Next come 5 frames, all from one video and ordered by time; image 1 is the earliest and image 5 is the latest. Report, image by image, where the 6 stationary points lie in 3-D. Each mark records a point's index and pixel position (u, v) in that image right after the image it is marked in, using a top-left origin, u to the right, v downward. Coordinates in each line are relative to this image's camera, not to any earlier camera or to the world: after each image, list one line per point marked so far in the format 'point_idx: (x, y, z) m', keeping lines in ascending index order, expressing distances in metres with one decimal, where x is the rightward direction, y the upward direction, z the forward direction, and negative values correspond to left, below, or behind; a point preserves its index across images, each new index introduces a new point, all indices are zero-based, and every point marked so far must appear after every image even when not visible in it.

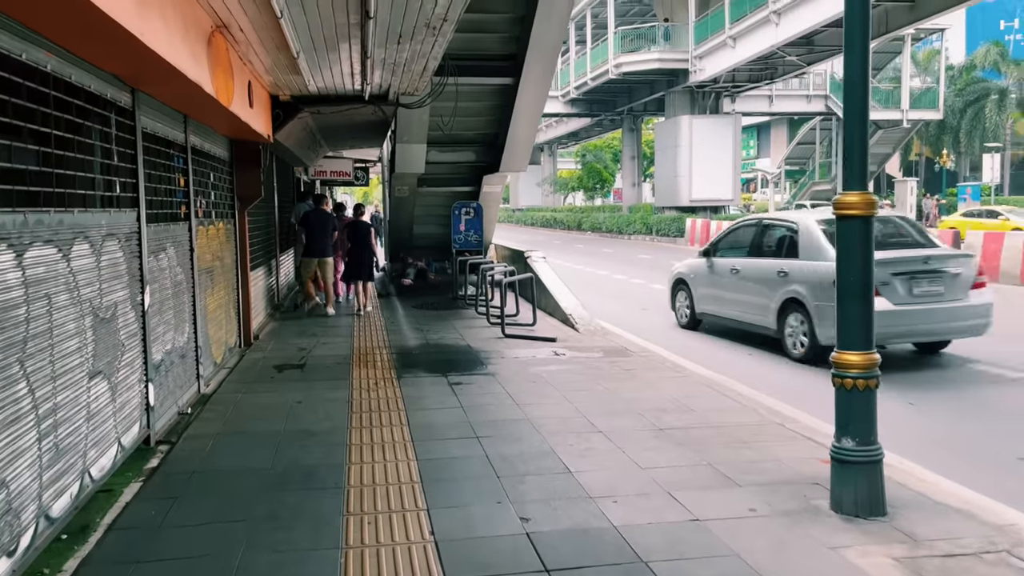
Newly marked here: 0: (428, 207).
0: (-1.5, +1.5, +15.0) m
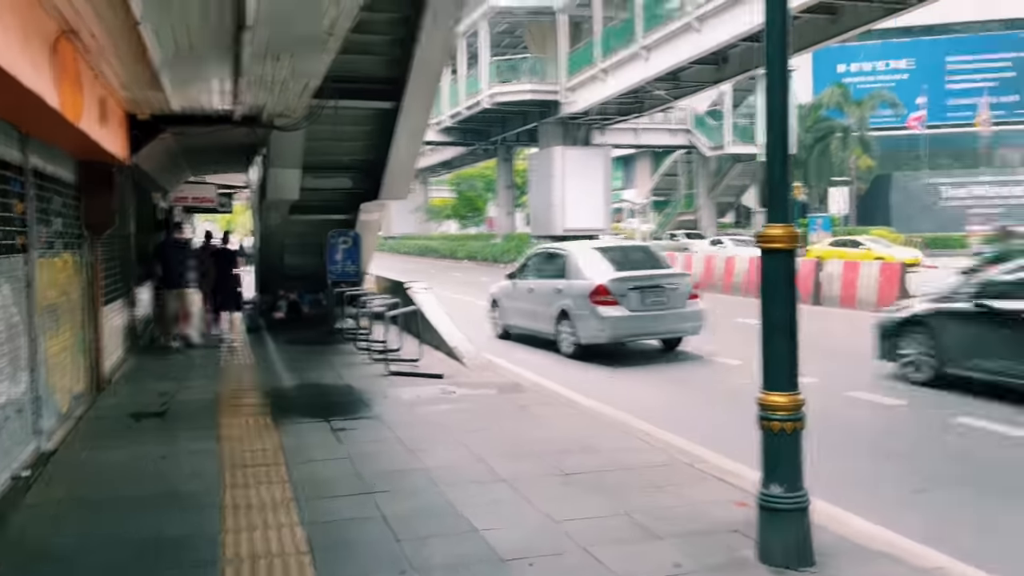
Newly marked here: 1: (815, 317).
0: (-3.6, +0.9, +14.2) m
1: (+5.8, -0.6, +15.8) m
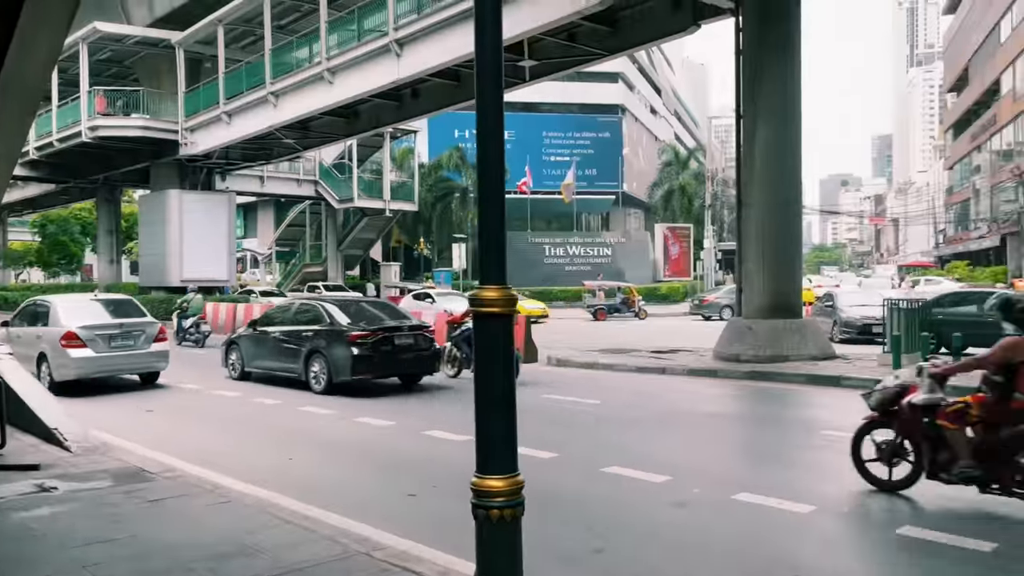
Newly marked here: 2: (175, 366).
0: (-9.0, 0.0, +10.7) m
1: (-1.2, -1.6, +16.1) m
2: (-7.0, -1.6, +17.0) m
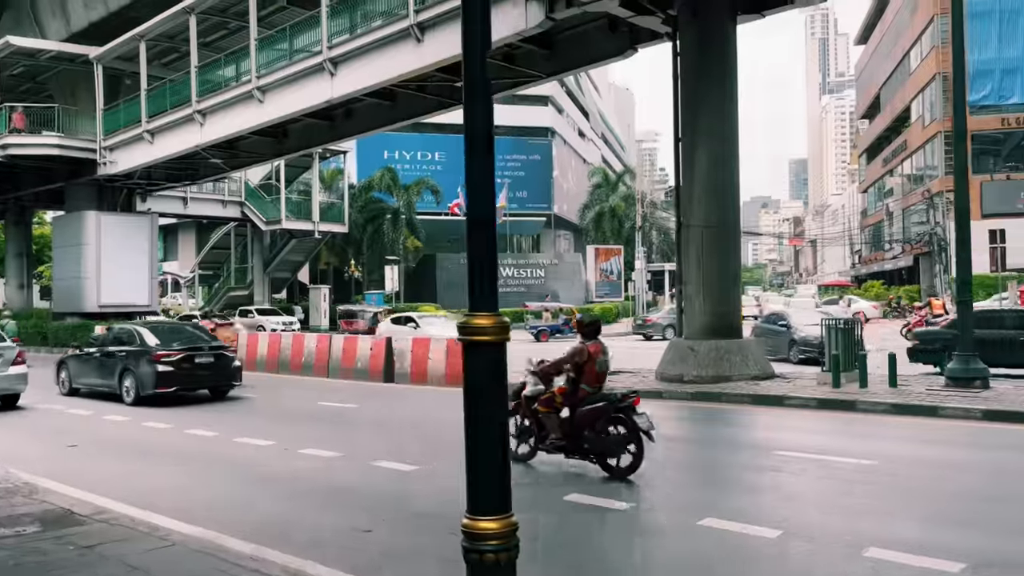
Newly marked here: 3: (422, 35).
0: (-9.7, -0.3, +9.7) m
1: (-2.3, -2.1, +15.7) m
2: (-8.1, -2.1, +16.1) m
3: (-2.0, +5.6, +18.2) m
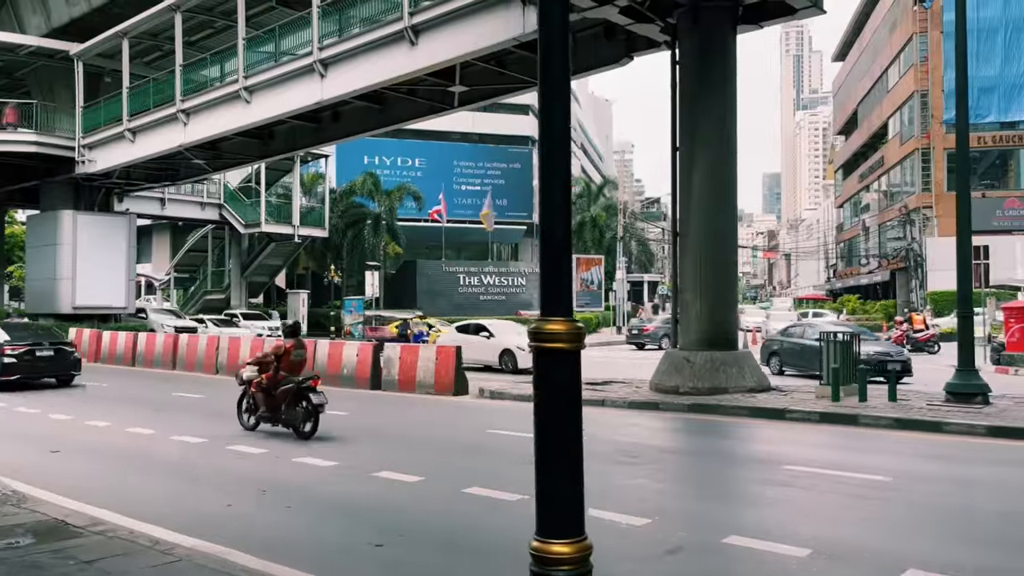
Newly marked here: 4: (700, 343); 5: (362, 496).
0: (-9.6, -0.3, +9.2) m
1: (-2.5, -2.2, +15.4) m
2: (-8.3, -2.1, +15.6) m
3: (-2.1, +5.4, +17.9) m
4: (+3.3, -0.9, +14.3) m
5: (-1.5, -2.0, +8.1) m
